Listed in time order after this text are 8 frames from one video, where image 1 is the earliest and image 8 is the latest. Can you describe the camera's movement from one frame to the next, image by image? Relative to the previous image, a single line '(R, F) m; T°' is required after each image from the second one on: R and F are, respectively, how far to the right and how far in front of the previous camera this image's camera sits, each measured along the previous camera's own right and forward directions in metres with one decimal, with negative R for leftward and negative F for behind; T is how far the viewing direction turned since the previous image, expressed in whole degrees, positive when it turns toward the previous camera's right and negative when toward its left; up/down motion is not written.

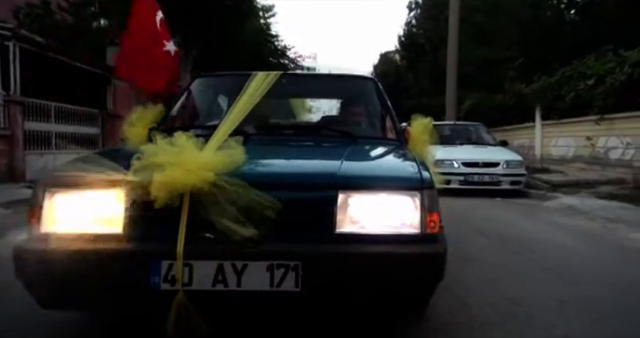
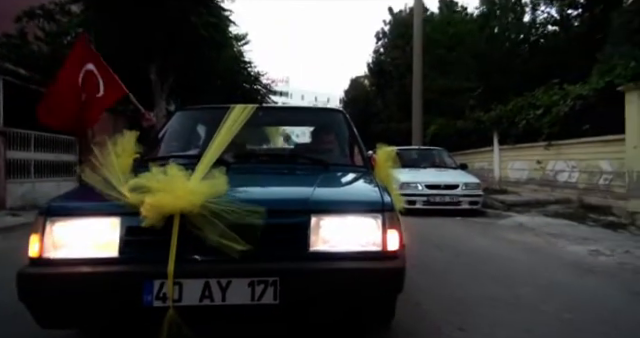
(0.0, -0.4) m; +3°
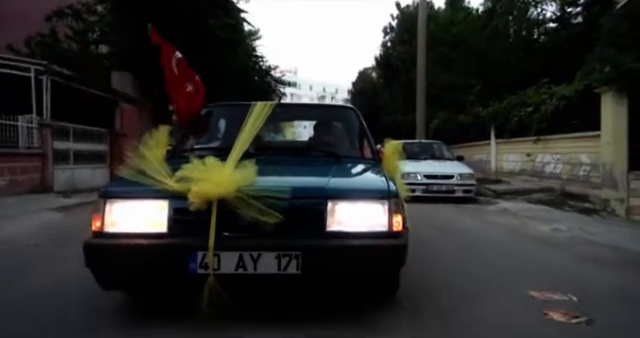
(-0.1, -0.8) m; -1°
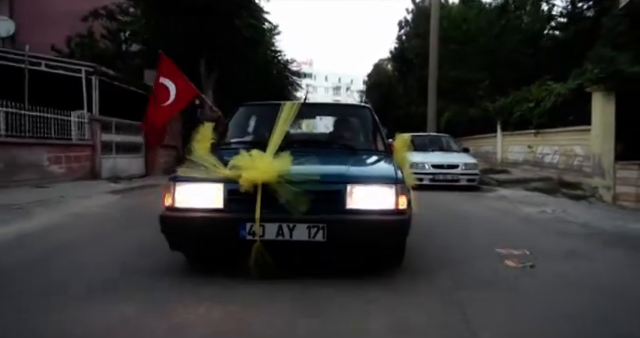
(0.0, -1.0) m; -1°
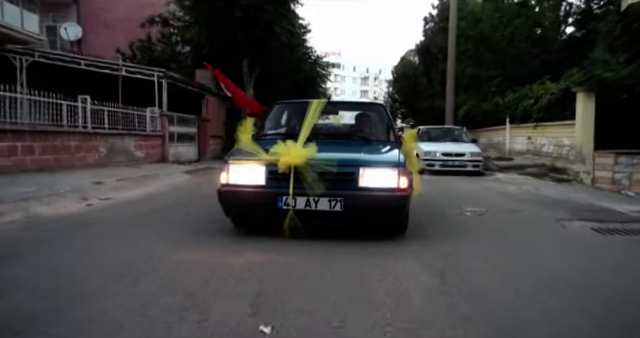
(0.0, -1.9) m; -3°
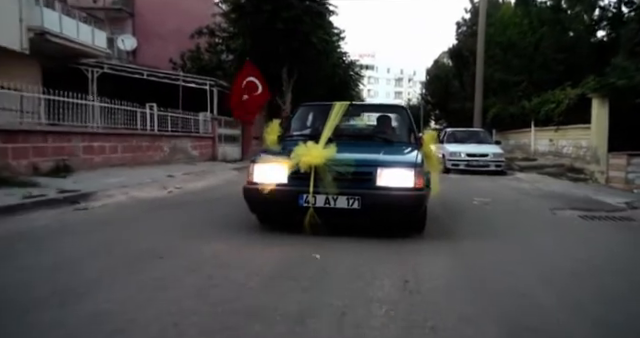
(0.0, -1.1) m; -3°
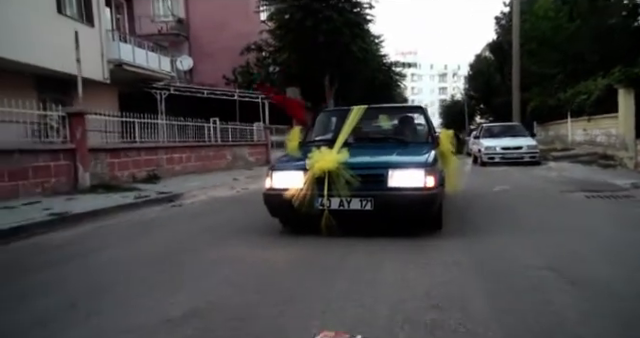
(+0.1, -1.1) m; -5°
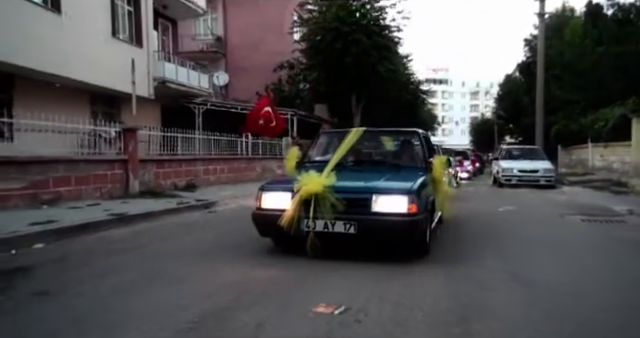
(+0.1, -0.8) m; -3°
